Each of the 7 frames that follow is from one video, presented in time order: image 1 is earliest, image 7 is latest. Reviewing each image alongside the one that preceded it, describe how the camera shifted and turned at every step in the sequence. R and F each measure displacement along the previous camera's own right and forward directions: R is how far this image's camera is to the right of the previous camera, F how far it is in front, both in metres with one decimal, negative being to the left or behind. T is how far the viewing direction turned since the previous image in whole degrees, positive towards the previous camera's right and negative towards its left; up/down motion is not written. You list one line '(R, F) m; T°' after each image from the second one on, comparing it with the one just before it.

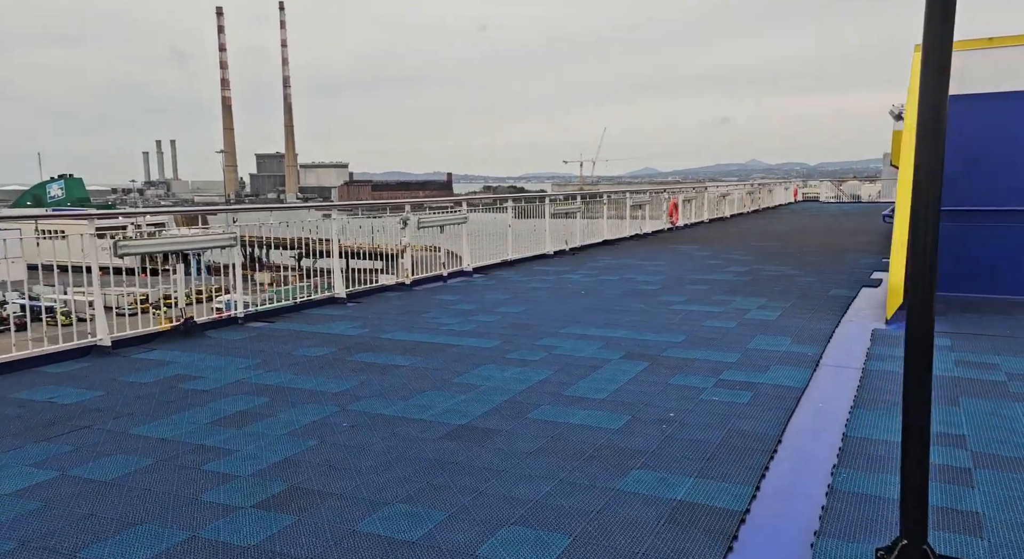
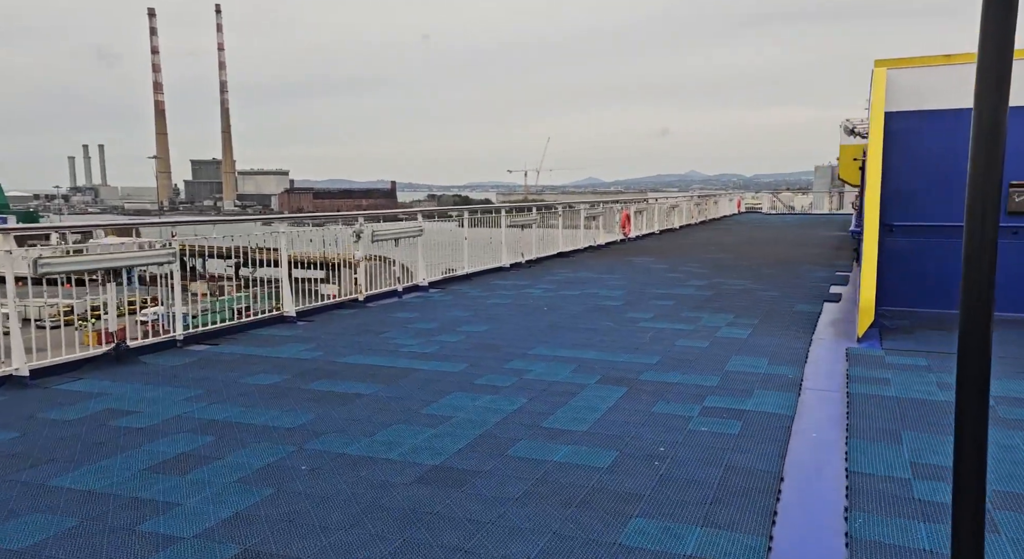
(-0.2, +0.3) m; +5°
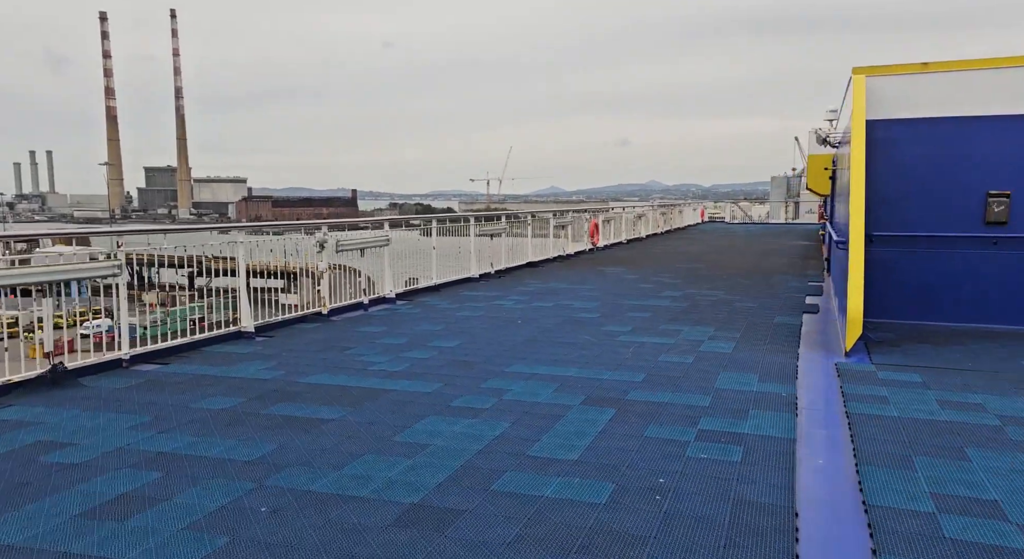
(-0.1, +0.3) m; +3°
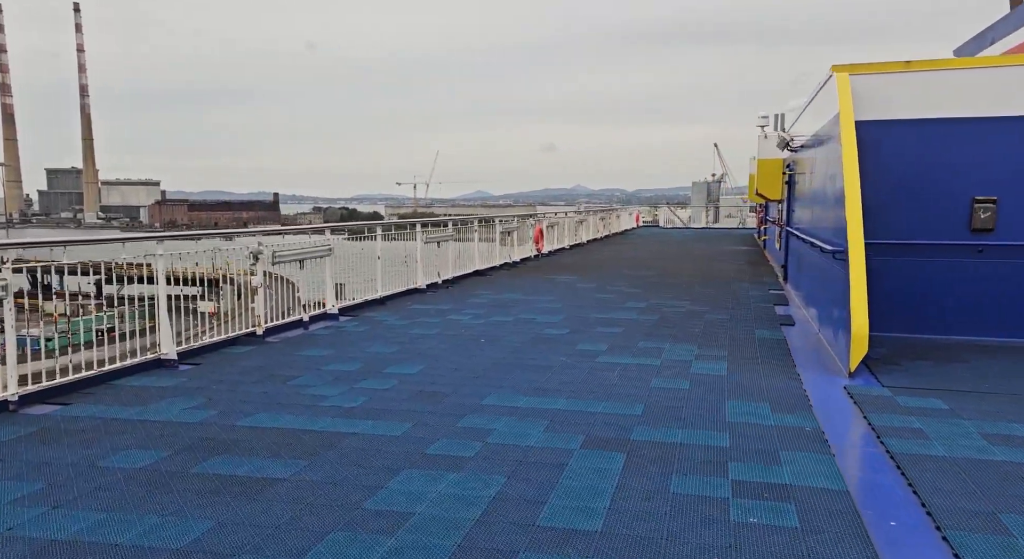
(-0.3, +0.8) m; +6°
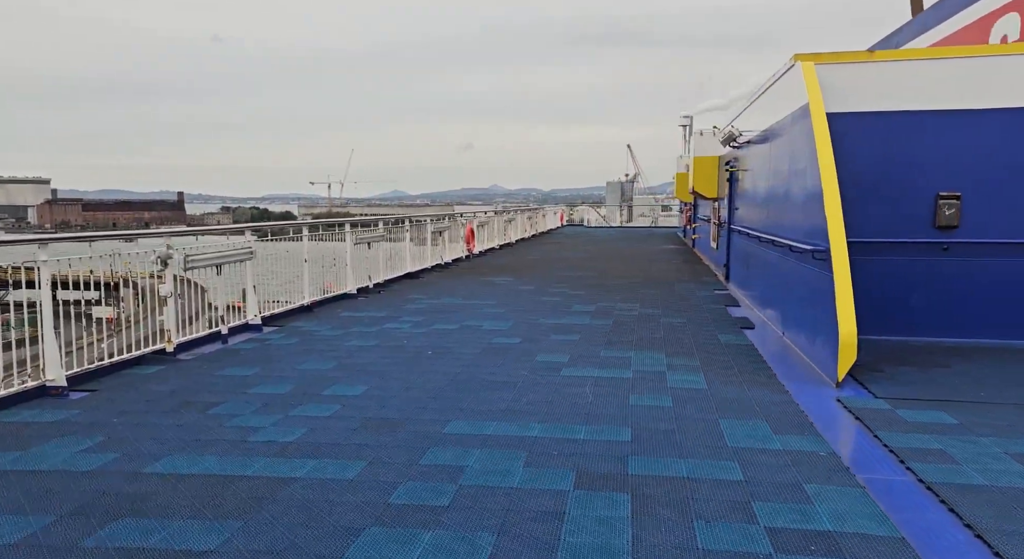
(-0.3, +0.7) m; +7°
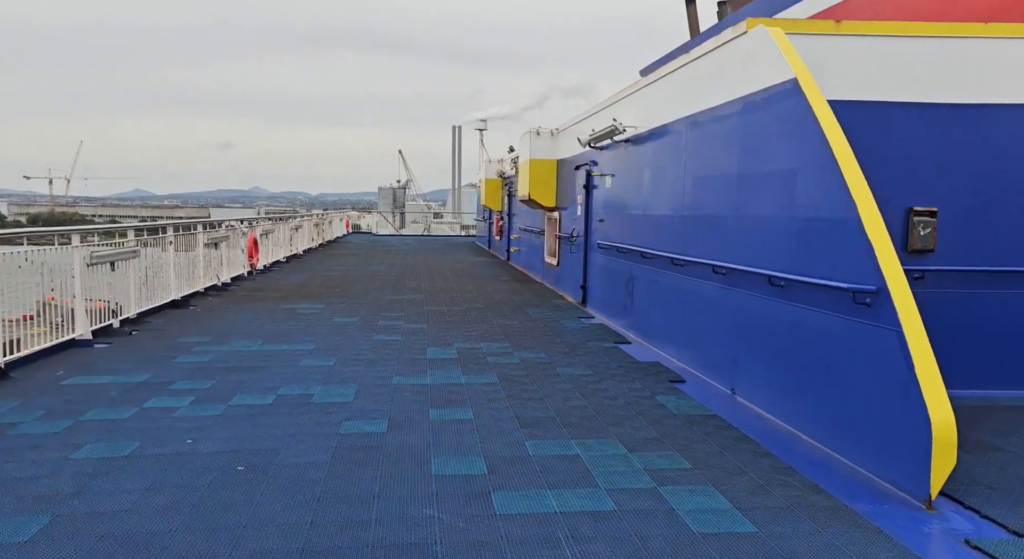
(-0.5, +2.5) m; +18°
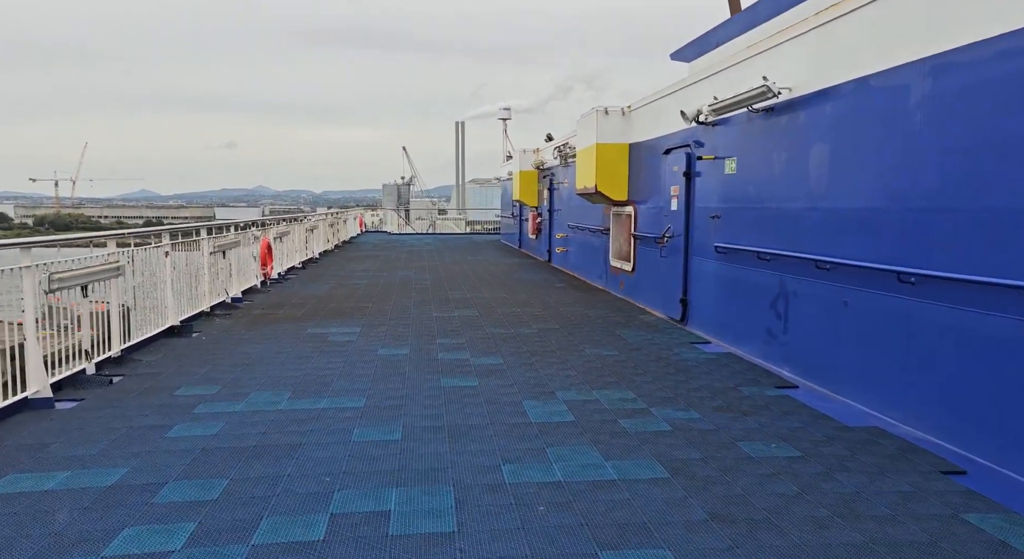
(-0.9, +2.0) m; 0°
